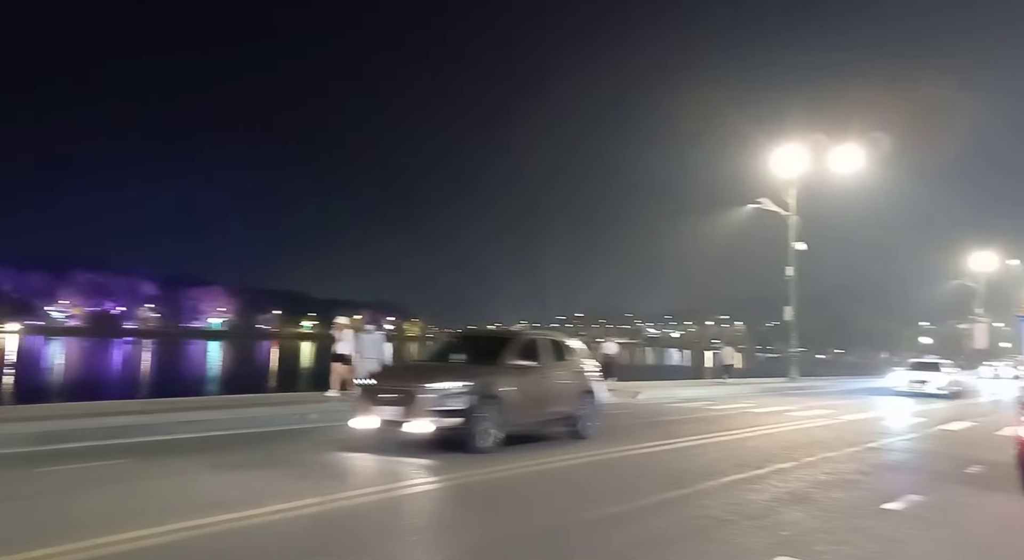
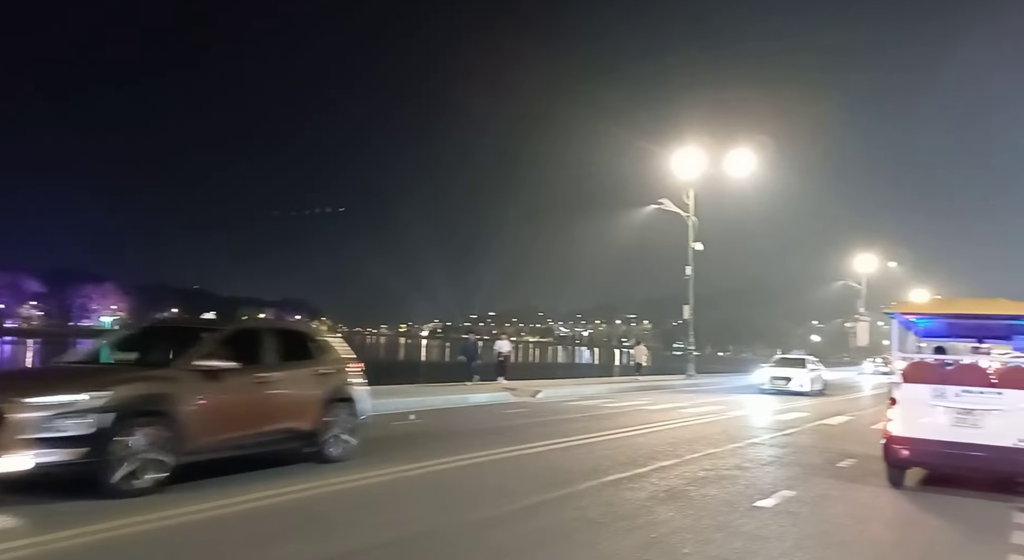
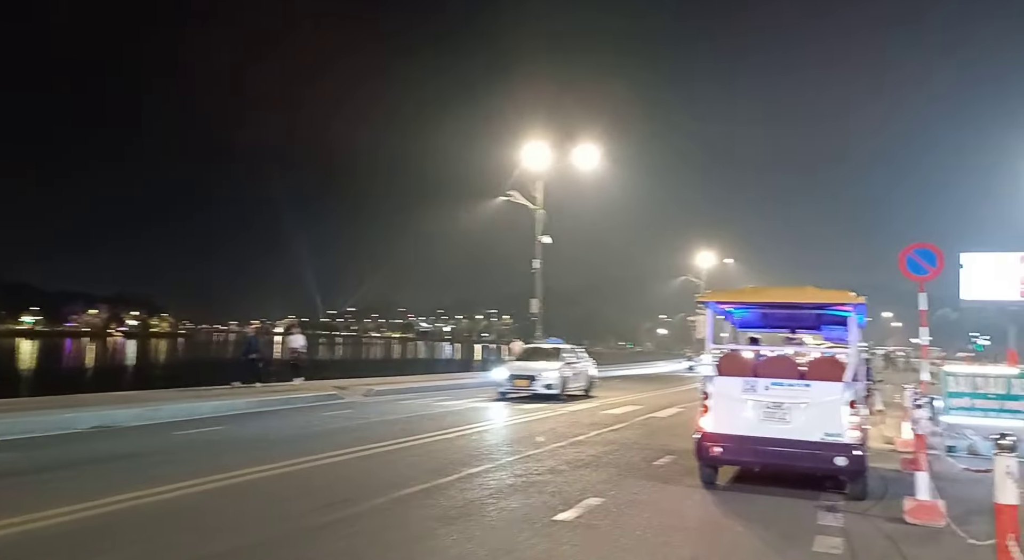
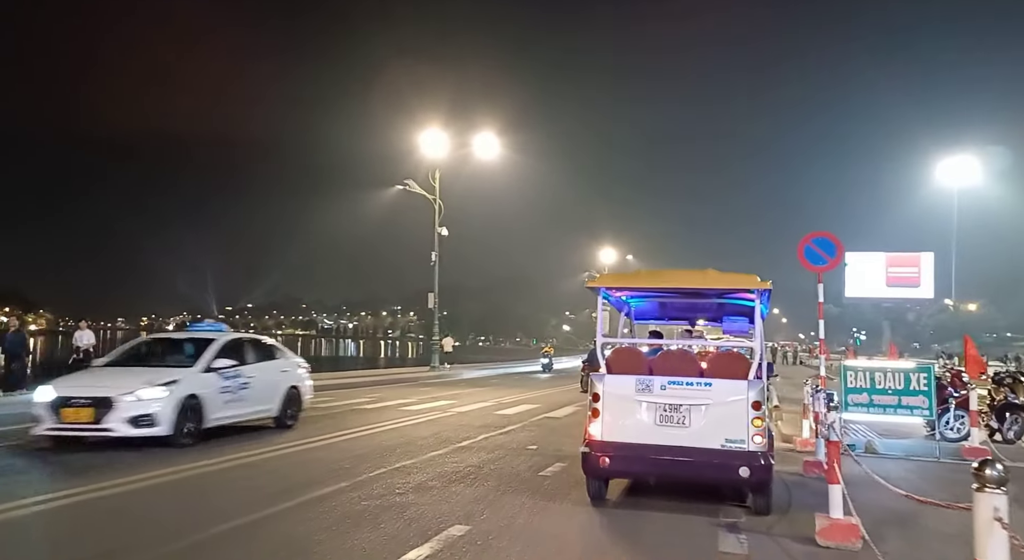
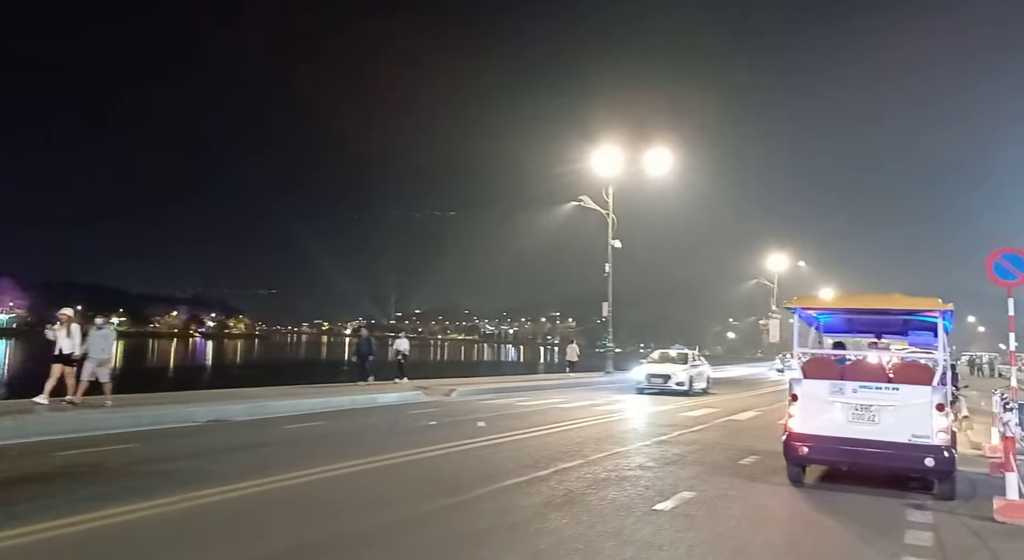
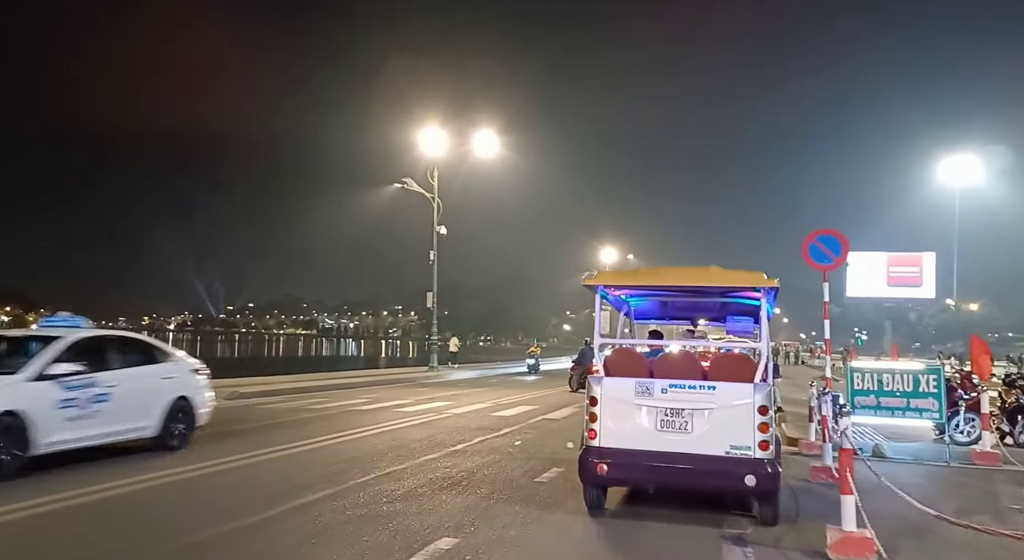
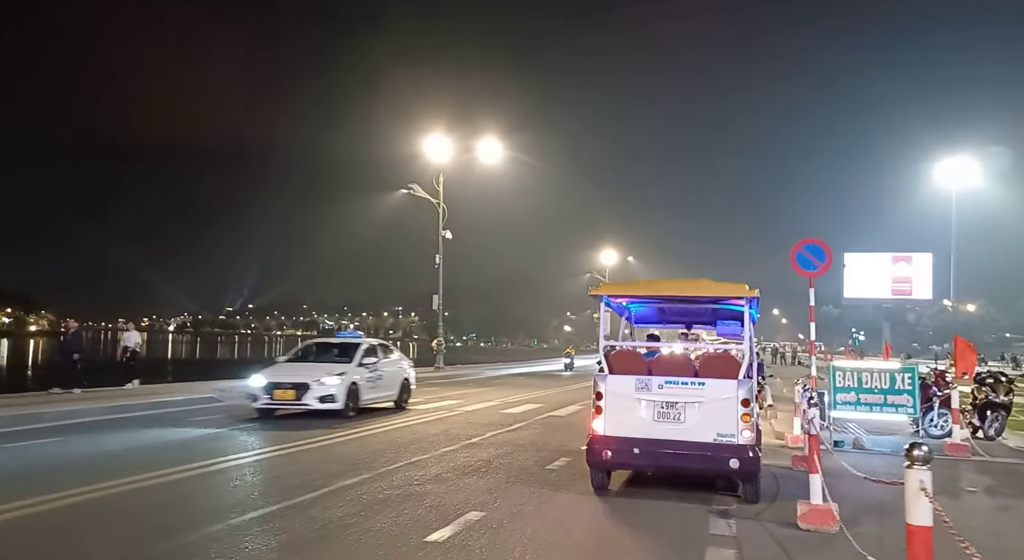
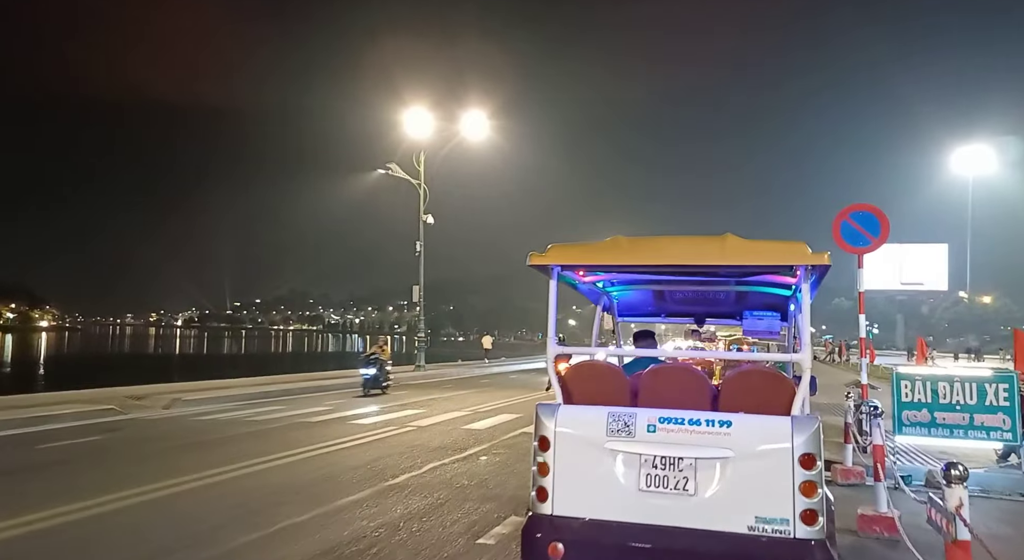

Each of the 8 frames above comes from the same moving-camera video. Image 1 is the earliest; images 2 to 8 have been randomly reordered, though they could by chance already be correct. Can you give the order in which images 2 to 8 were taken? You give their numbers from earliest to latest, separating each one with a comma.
2, 5, 3, 7, 4, 6, 8
